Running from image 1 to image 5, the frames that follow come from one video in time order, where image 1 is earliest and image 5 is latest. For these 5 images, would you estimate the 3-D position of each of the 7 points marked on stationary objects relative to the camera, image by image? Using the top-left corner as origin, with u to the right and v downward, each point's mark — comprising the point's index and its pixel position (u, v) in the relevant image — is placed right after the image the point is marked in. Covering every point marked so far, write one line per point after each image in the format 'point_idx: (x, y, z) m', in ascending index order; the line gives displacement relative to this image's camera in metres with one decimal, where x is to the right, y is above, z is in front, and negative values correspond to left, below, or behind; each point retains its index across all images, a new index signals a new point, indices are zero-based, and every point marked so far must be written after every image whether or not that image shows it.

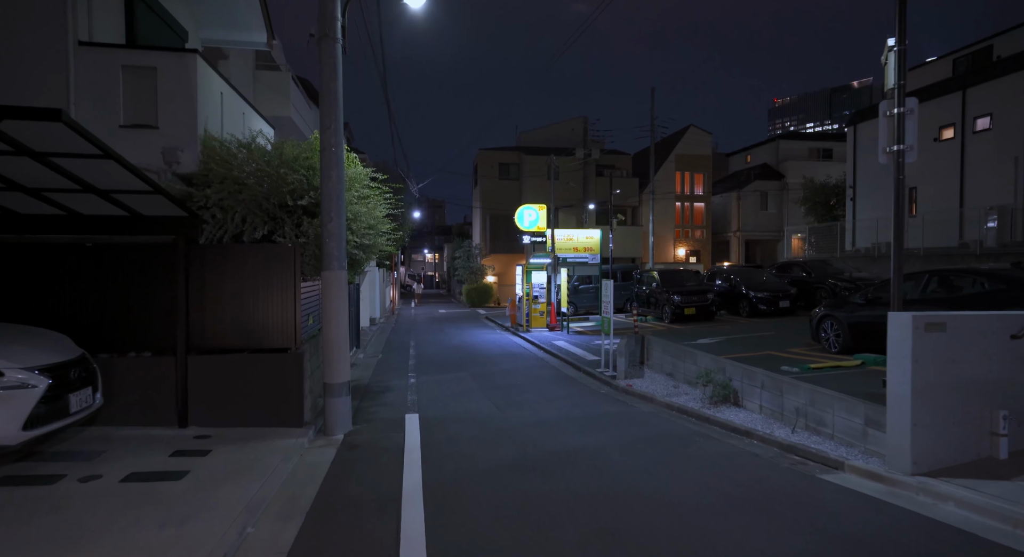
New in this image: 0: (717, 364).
0: (+3.3, -1.4, +8.8) m
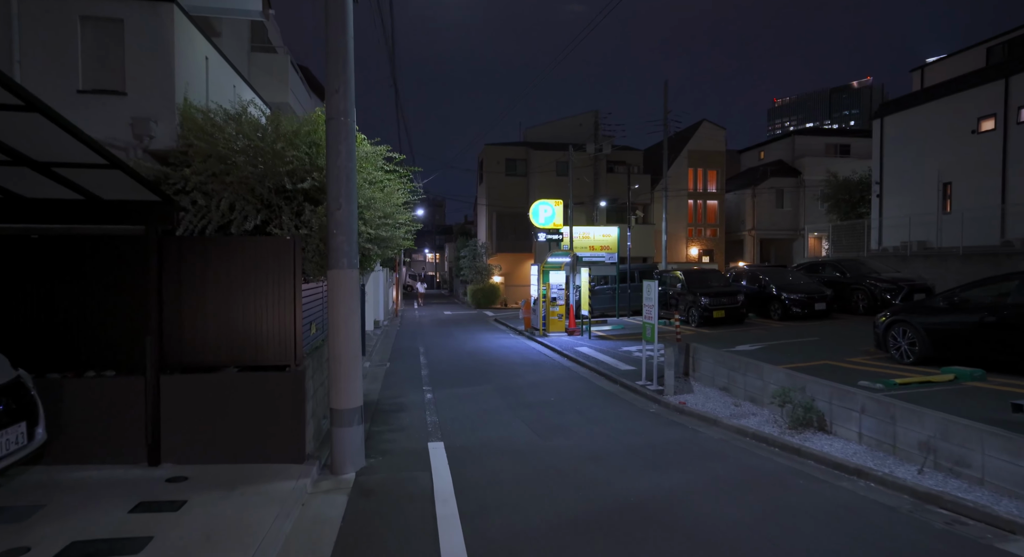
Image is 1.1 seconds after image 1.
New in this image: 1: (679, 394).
0: (+3.9, -1.4, +7.4) m
1: (+2.8, -2.0, +9.2) m
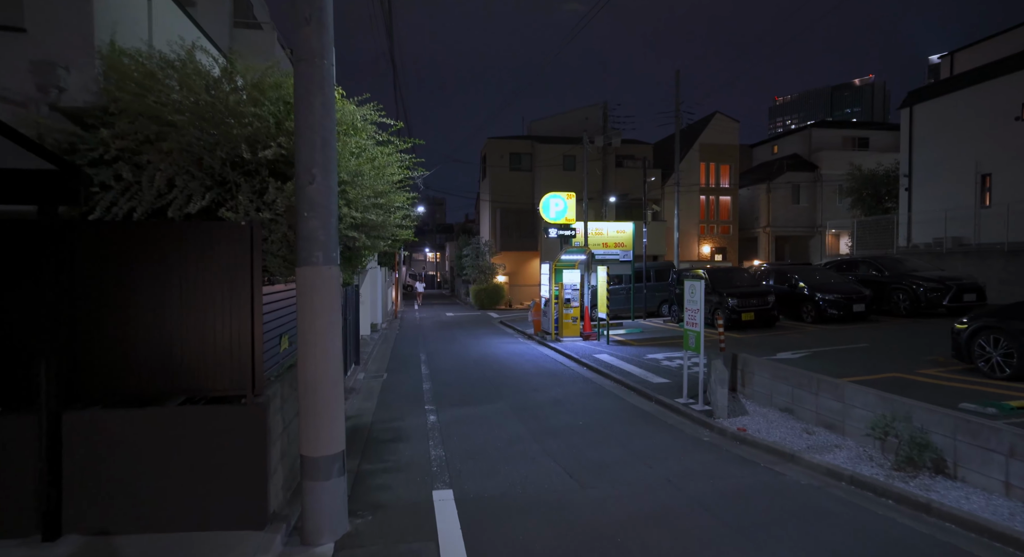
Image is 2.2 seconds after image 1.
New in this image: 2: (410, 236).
0: (+4.1, -1.4, +5.9) m
1: (+3.1, -1.9, +7.7) m
2: (-1.1, +0.5, +6.0) m
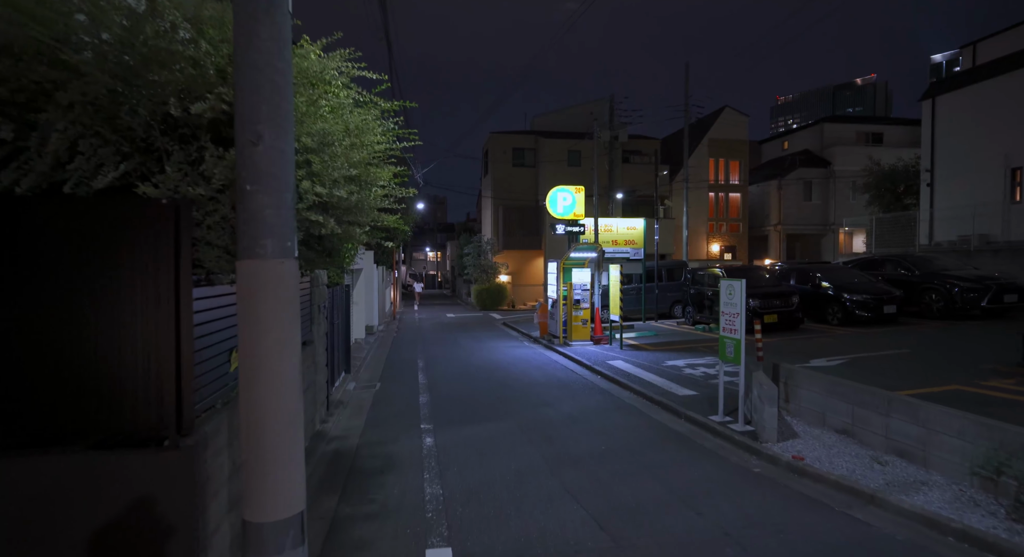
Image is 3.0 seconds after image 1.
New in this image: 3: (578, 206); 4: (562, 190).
0: (+4.3, -1.4, +4.7) m
1: (+3.2, -1.9, +6.5) m
2: (-1.0, +0.5, +4.9) m
3: (+2.2, +2.4, +18.1) m
4: (+1.6, +3.0, +18.2) m
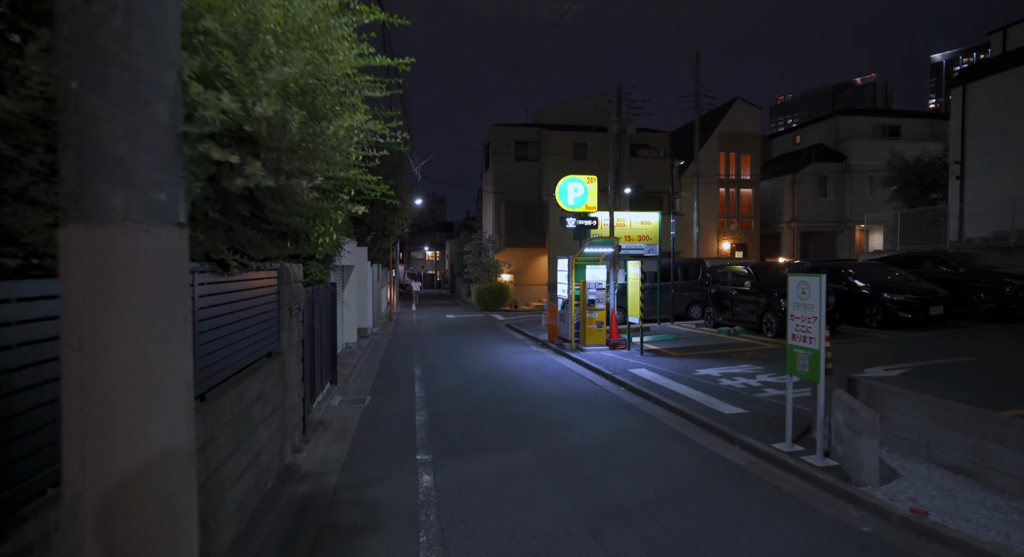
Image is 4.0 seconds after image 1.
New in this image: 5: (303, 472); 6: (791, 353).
0: (+4.5, -1.3, +3.3) m
1: (+3.4, -1.9, +5.0) m
2: (-0.8, +0.5, +3.4) m
3: (+2.4, +2.5, +16.7) m
4: (+1.8, +3.0, +16.8) m
5: (-2.3, -2.1, +5.9) m
6: (+3.1, -0.8, +6.0) m
